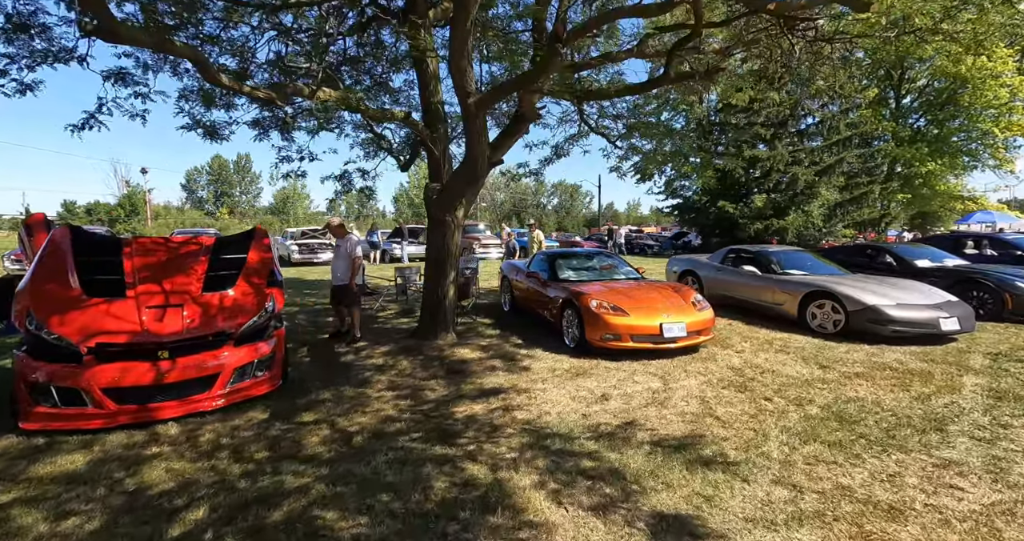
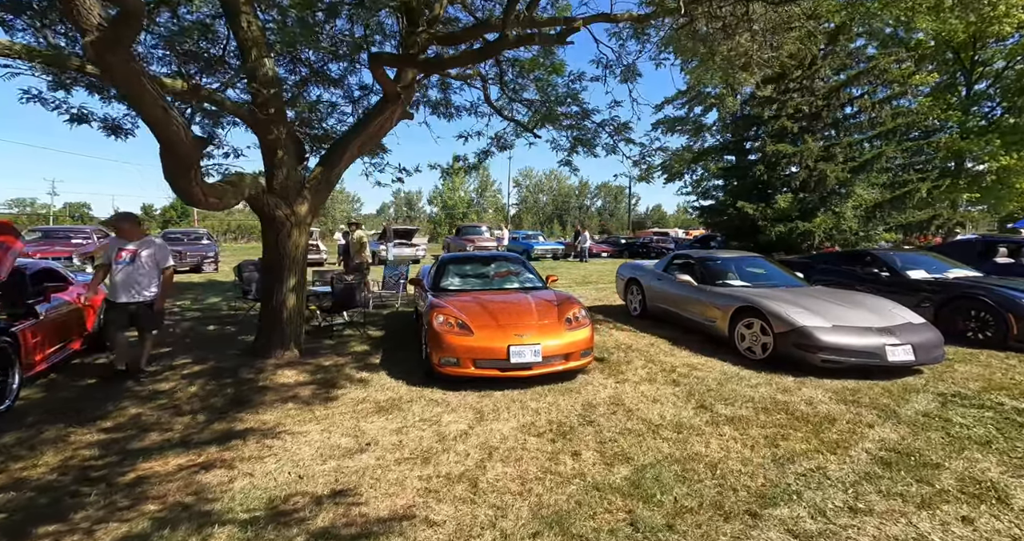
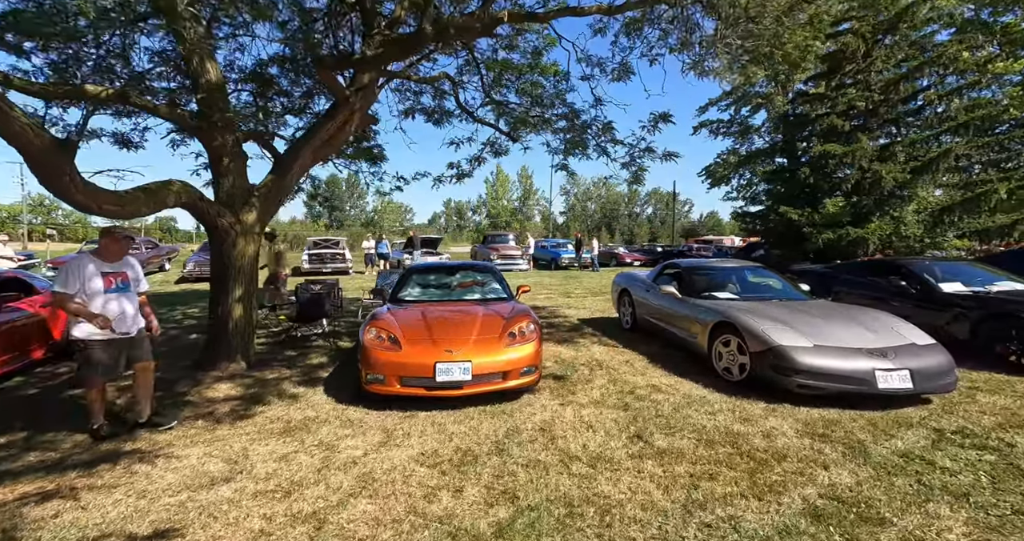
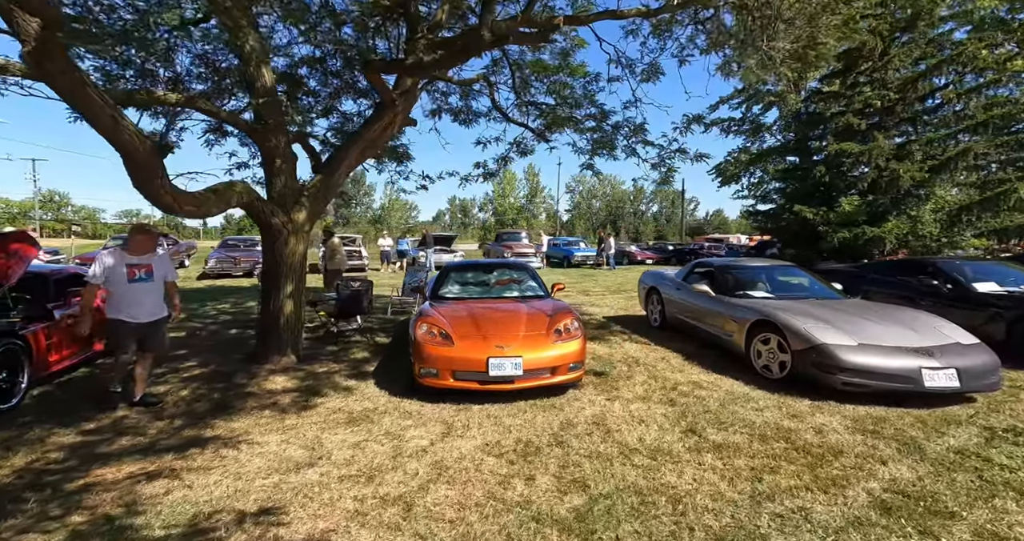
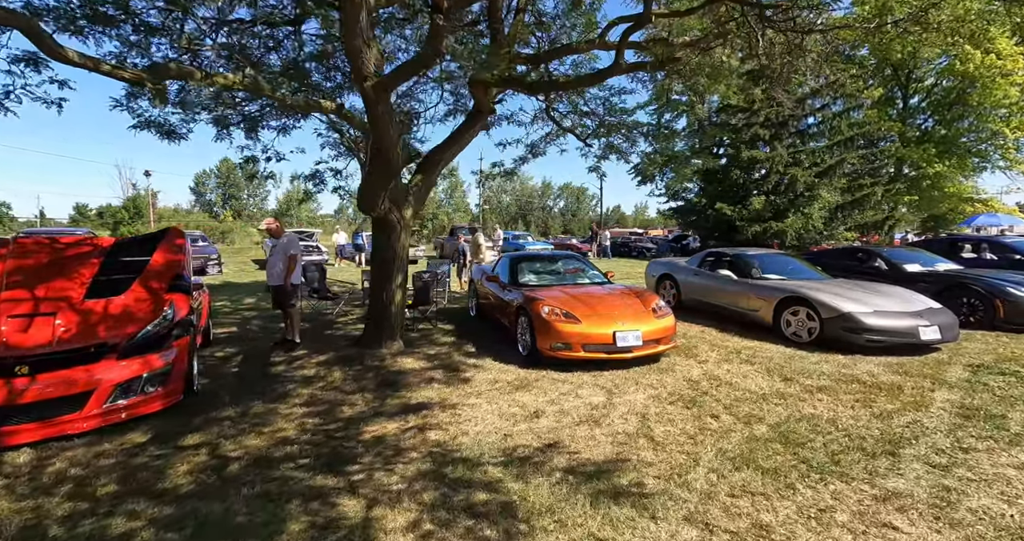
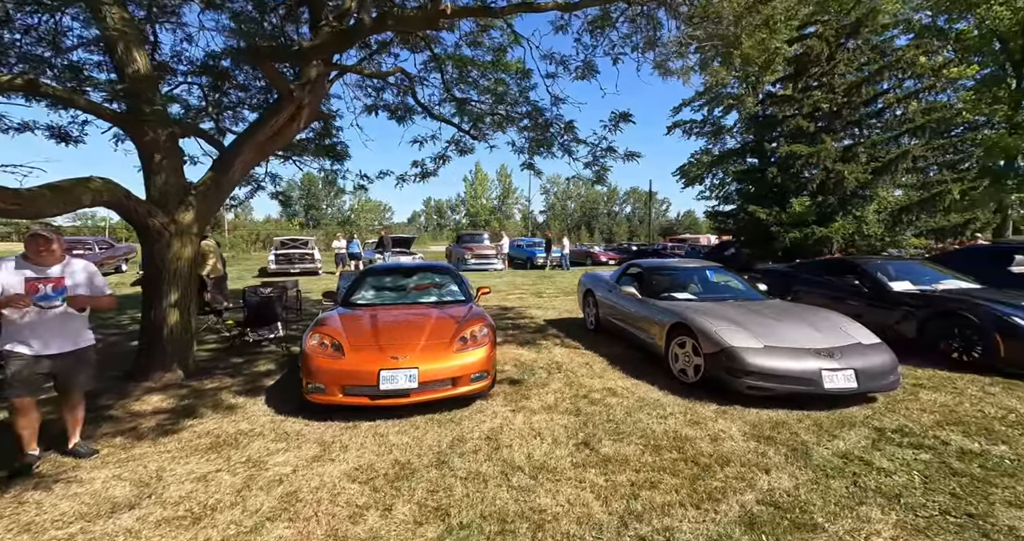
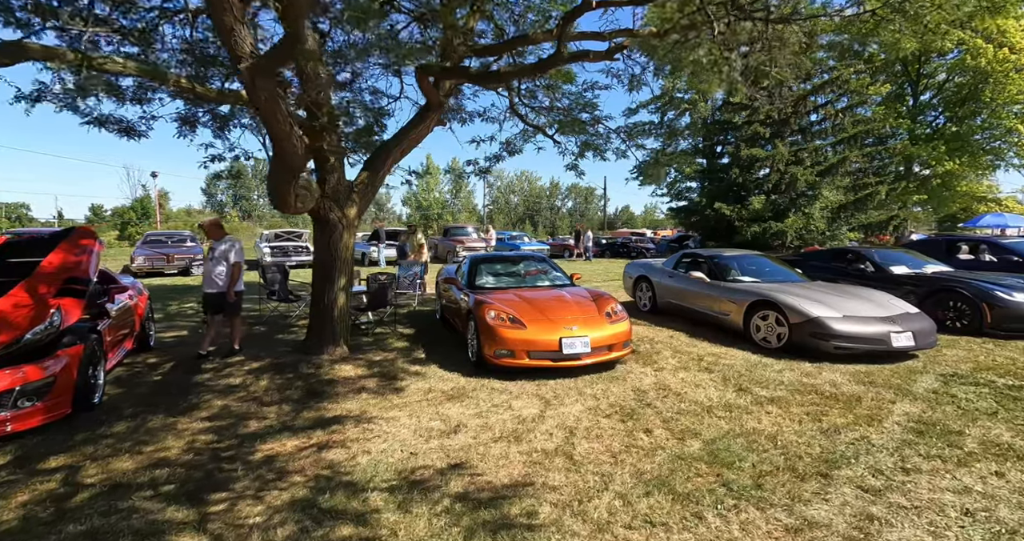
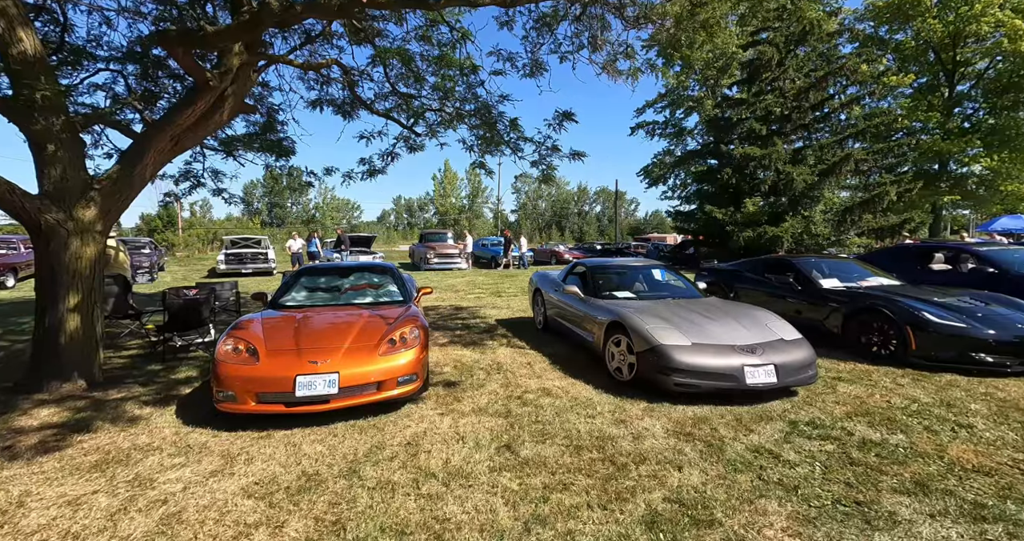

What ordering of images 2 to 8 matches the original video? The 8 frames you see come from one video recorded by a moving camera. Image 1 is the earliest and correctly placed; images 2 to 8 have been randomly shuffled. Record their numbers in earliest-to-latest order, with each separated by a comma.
5, 7, 2, 4, 3, 6, 8
